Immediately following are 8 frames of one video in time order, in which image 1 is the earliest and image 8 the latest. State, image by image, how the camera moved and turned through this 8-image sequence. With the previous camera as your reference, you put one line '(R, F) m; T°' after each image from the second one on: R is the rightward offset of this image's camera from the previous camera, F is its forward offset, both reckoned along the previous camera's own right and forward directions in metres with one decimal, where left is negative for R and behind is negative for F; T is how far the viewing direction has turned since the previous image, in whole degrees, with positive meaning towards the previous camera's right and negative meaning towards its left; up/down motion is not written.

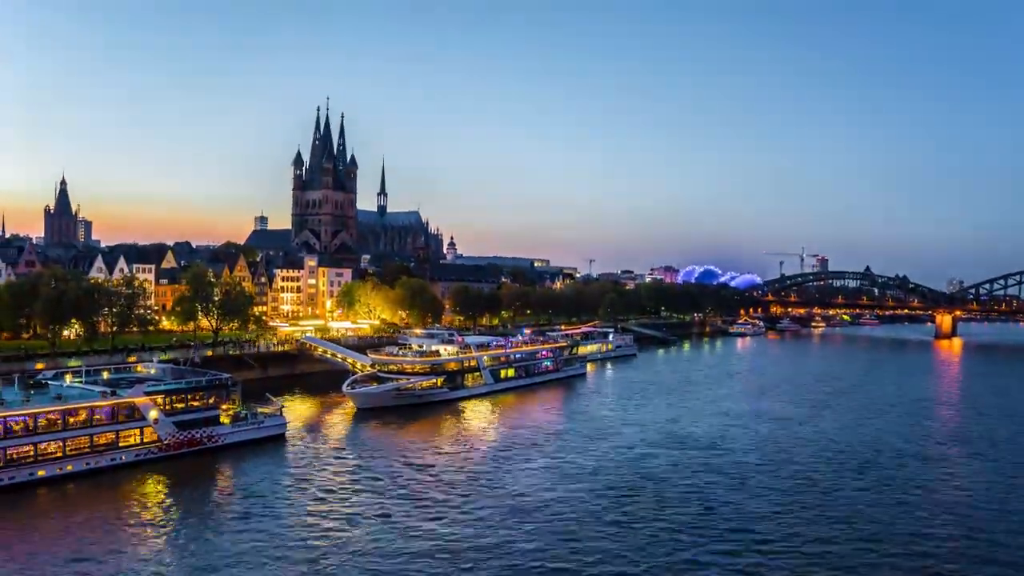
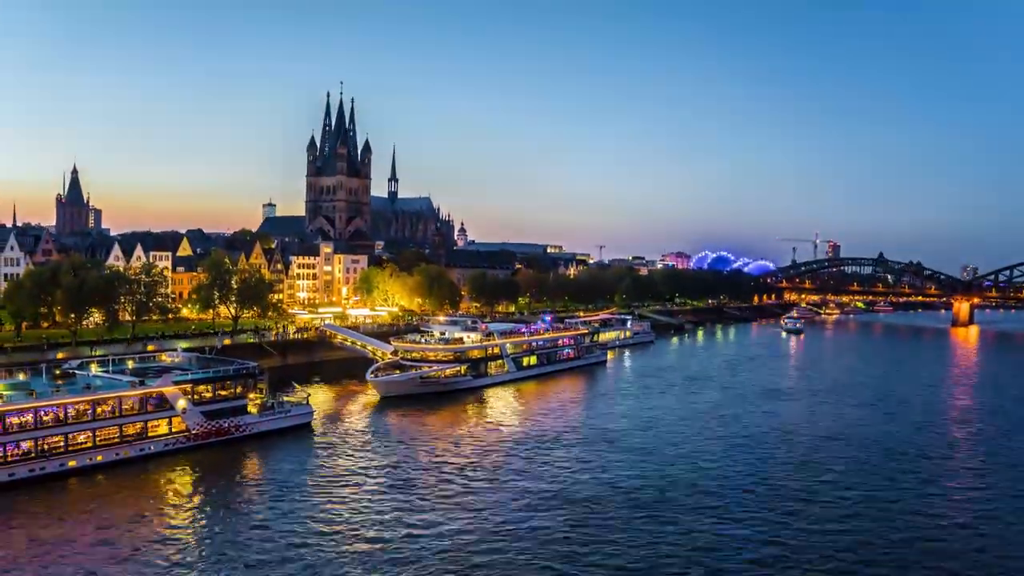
(-0.9, +0.7) m; 0°
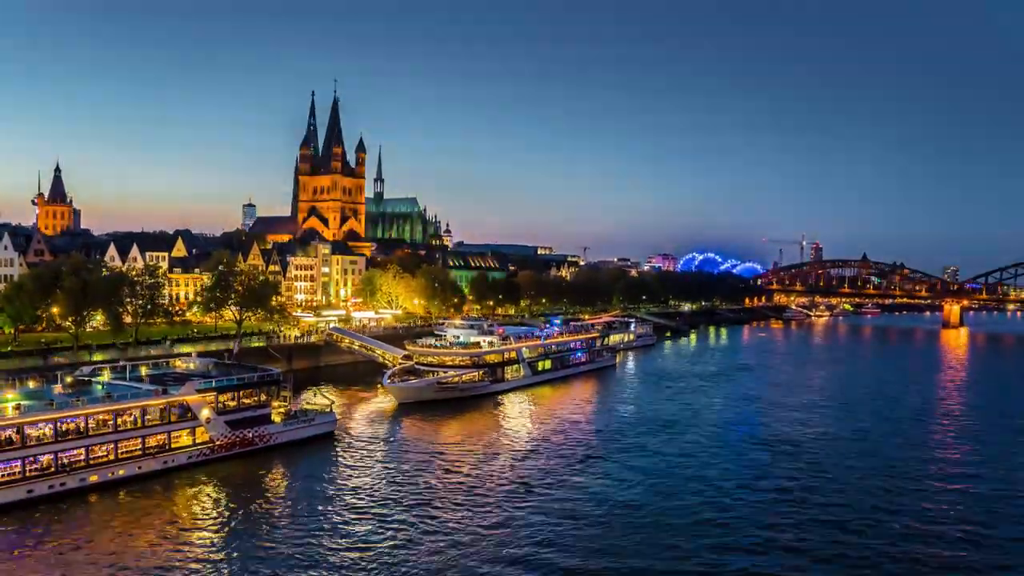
(-2.2, +1.6) m; +1°
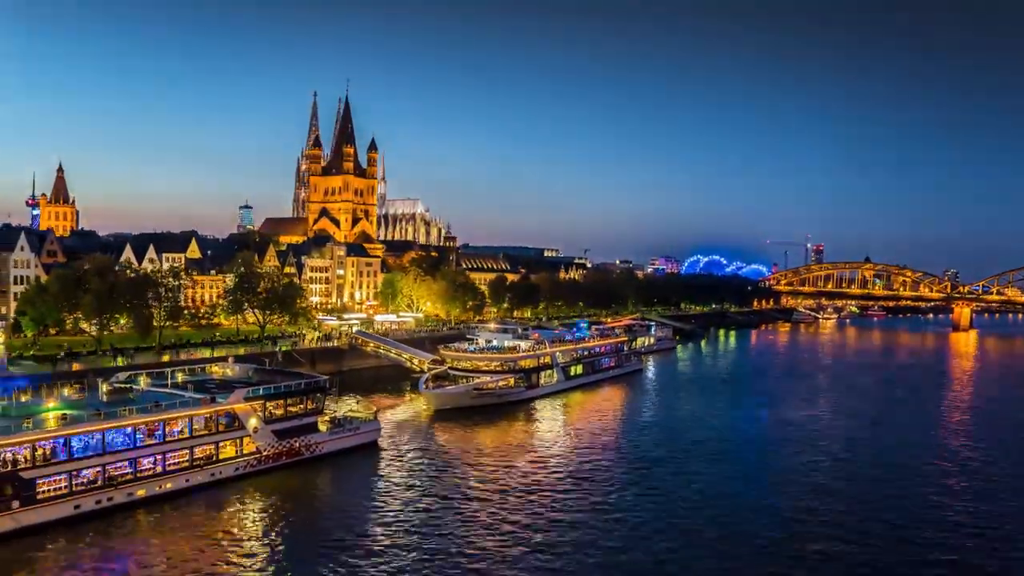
(-2.2, +1.4) m; 0°
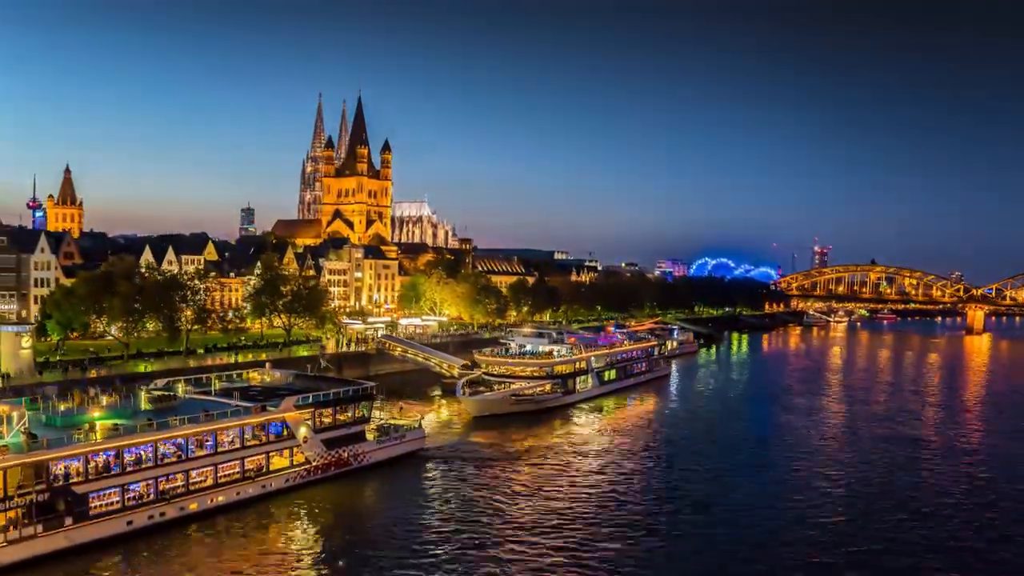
(-1.9, +1.3) m; 0°
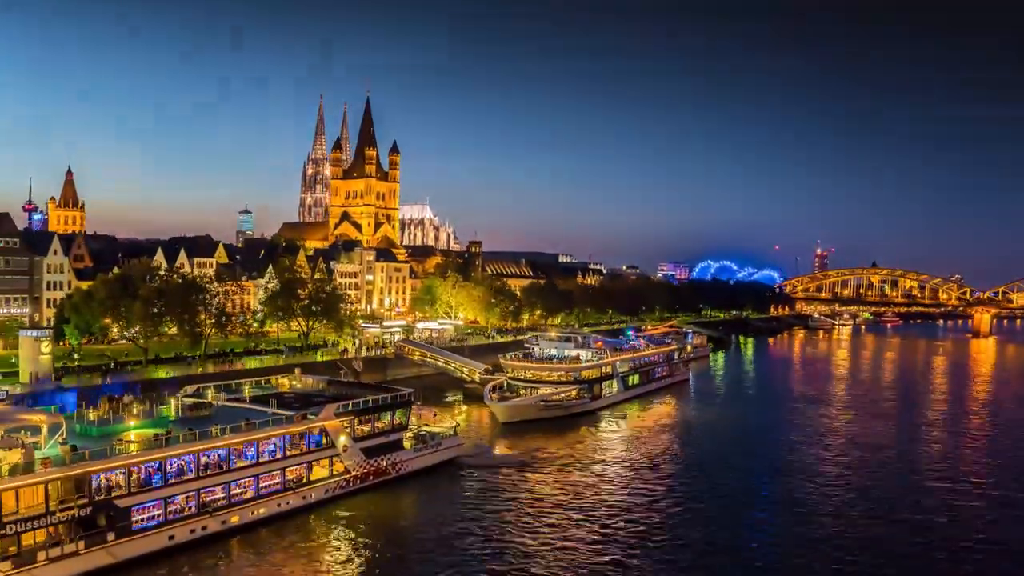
(-1.5, +1.0) m; 0°
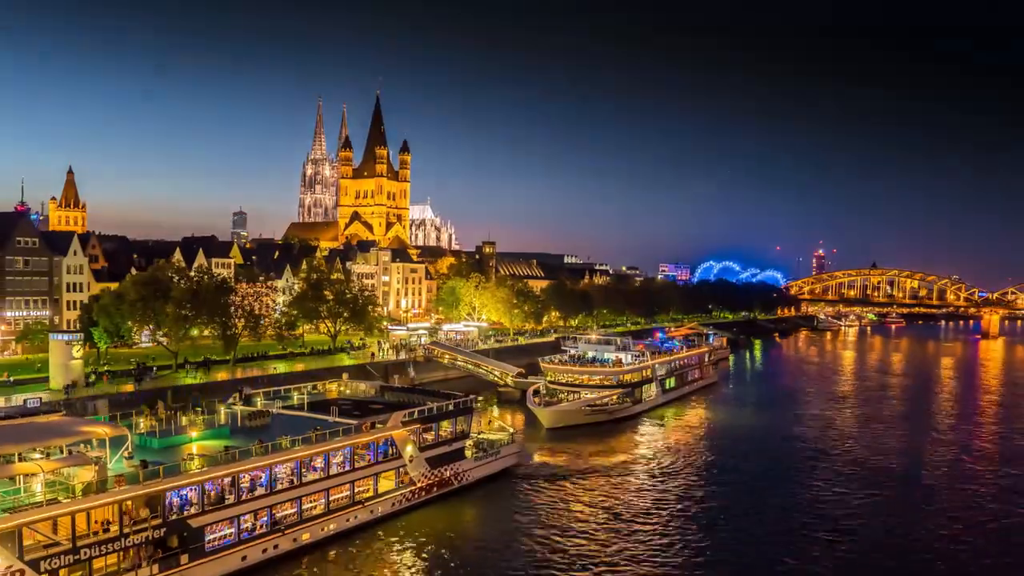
(-2.3, +1.5) m; +1°
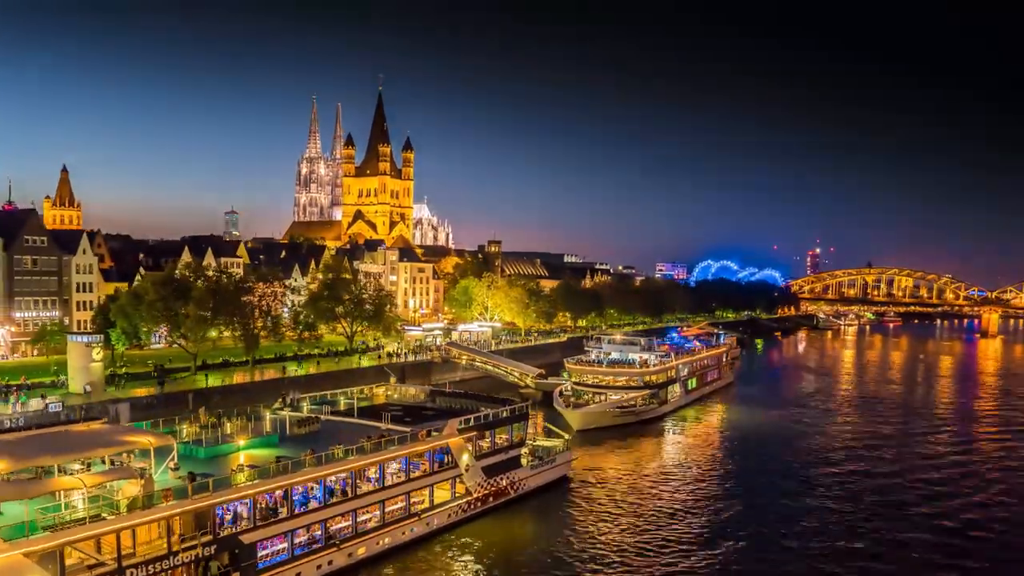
(-1.6, +1.0) m; +1°
